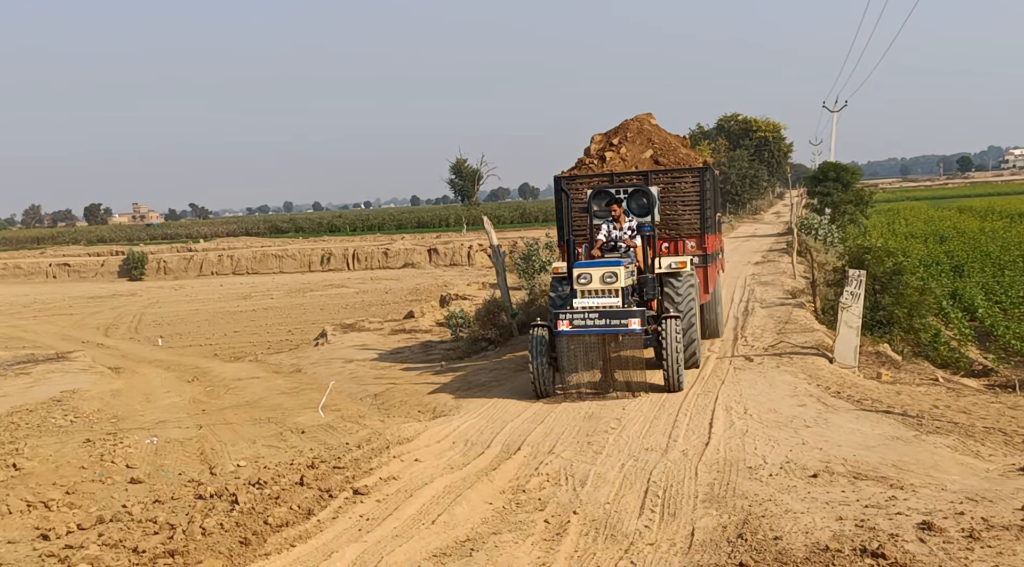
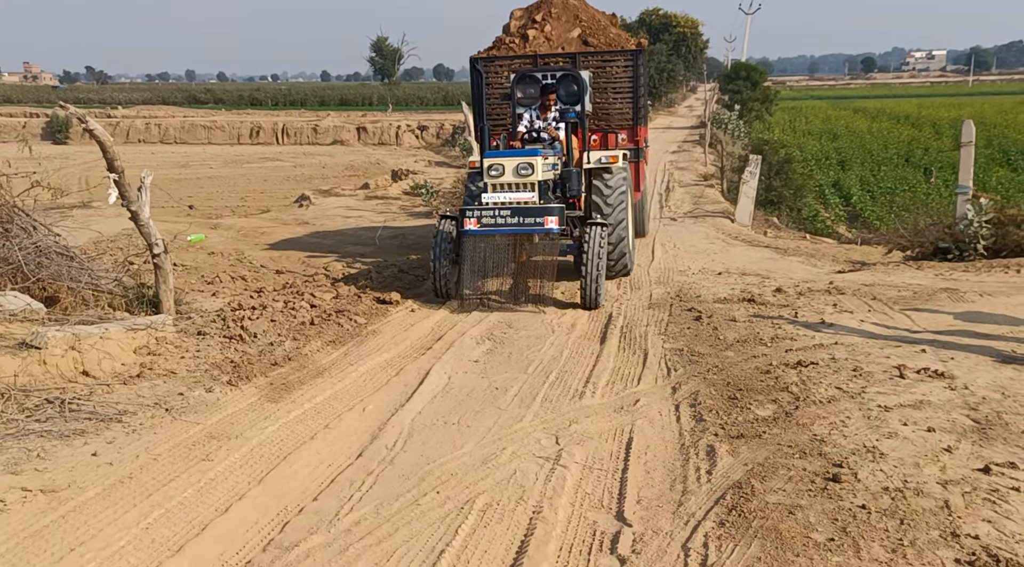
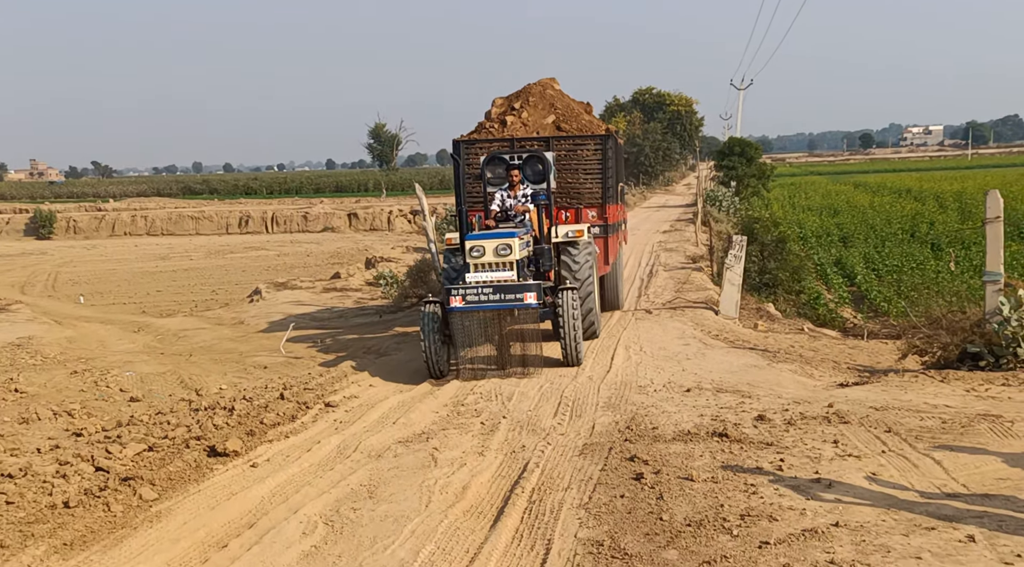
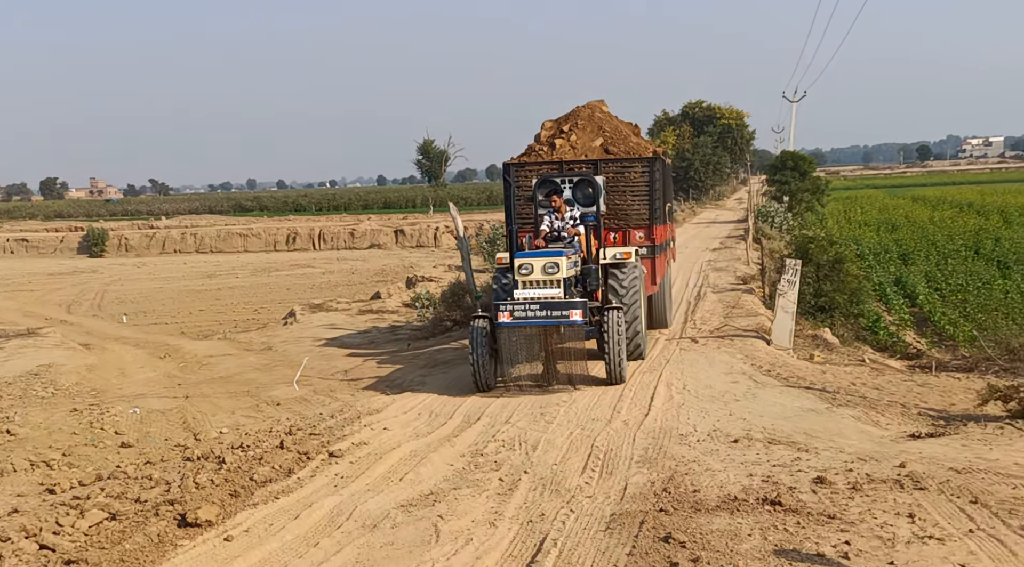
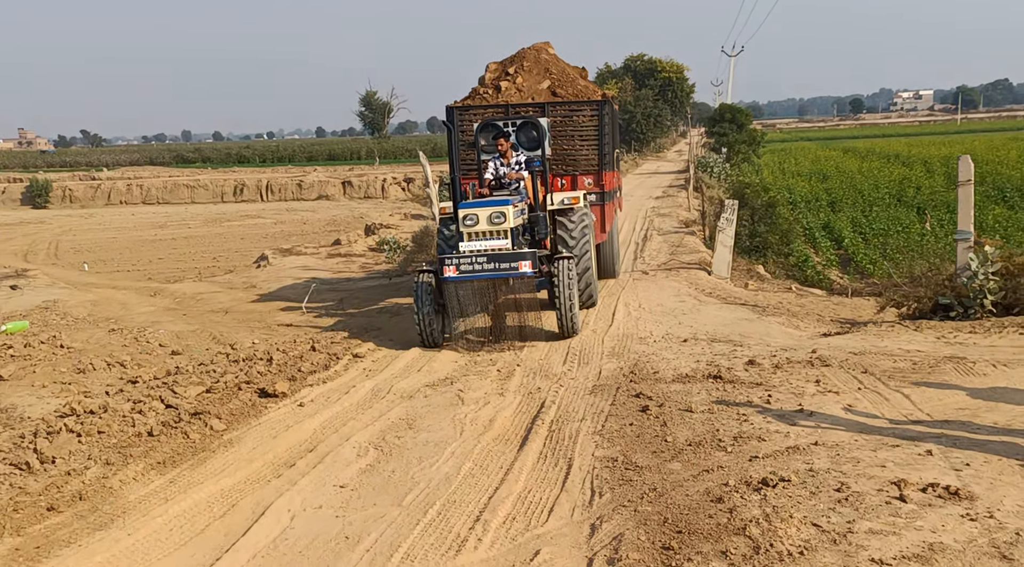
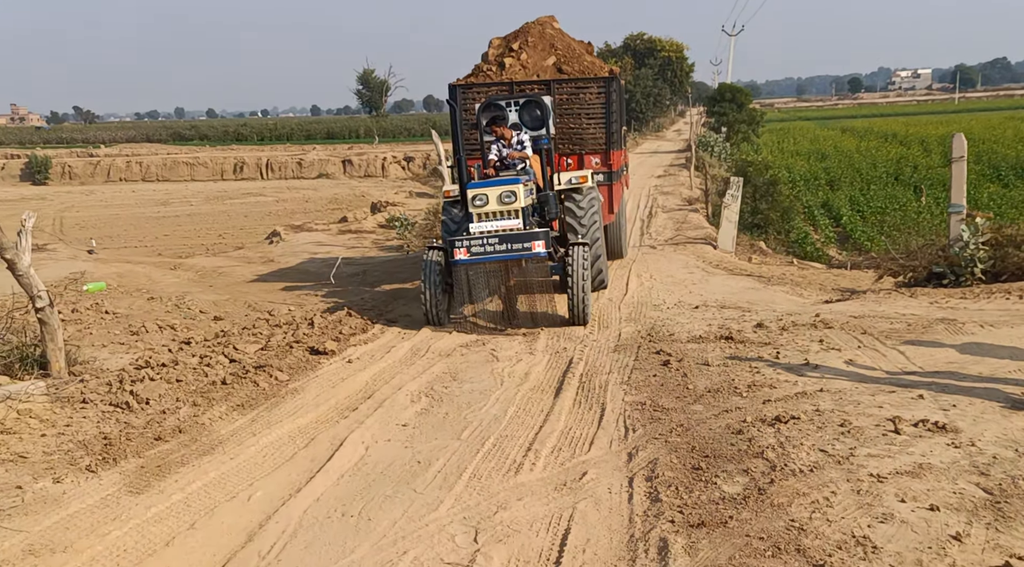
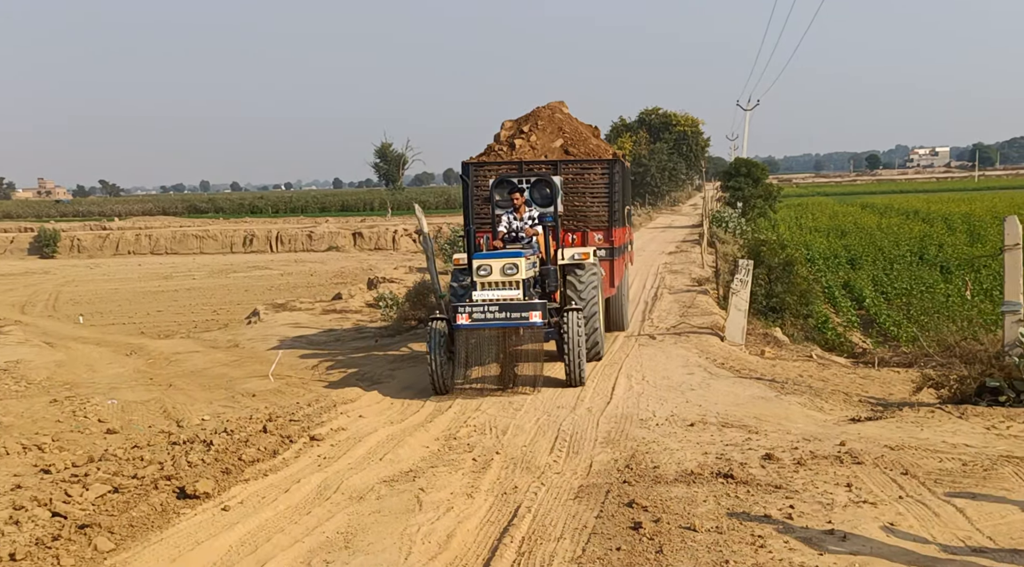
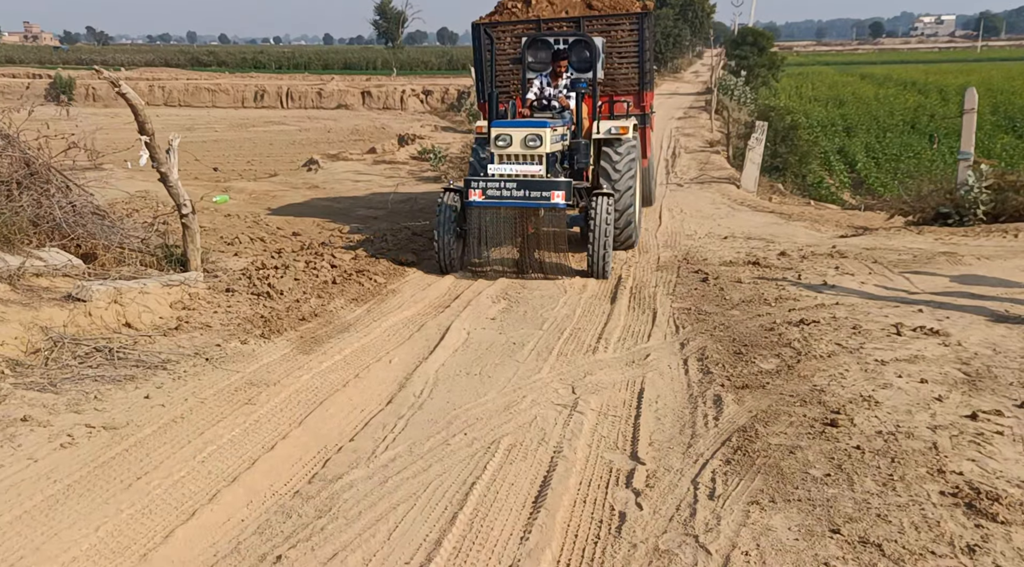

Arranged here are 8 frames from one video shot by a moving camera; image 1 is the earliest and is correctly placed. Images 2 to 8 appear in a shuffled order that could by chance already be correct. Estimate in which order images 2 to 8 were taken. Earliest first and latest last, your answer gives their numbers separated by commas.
4, 7, 3, 5, 6, 2, 8
